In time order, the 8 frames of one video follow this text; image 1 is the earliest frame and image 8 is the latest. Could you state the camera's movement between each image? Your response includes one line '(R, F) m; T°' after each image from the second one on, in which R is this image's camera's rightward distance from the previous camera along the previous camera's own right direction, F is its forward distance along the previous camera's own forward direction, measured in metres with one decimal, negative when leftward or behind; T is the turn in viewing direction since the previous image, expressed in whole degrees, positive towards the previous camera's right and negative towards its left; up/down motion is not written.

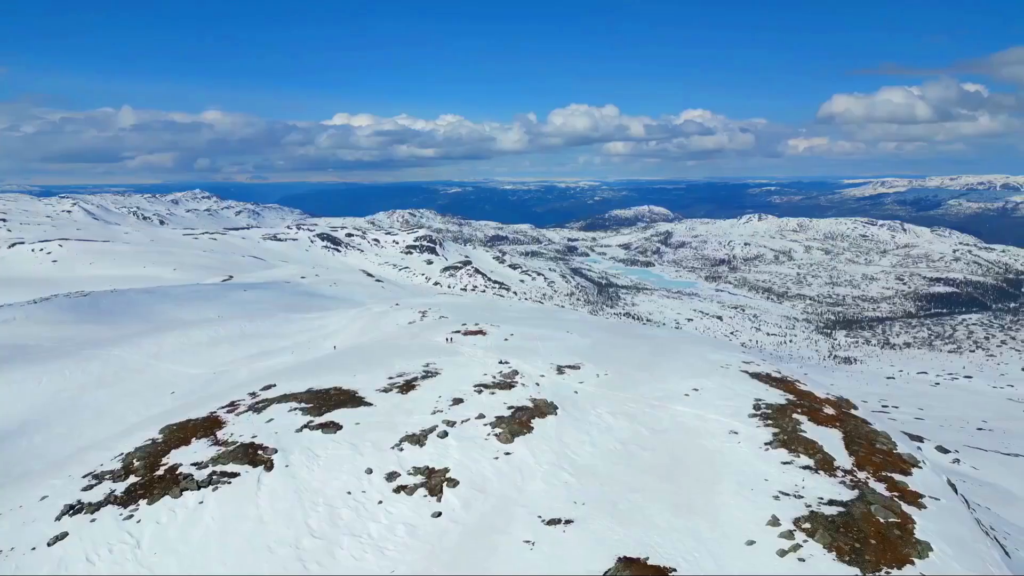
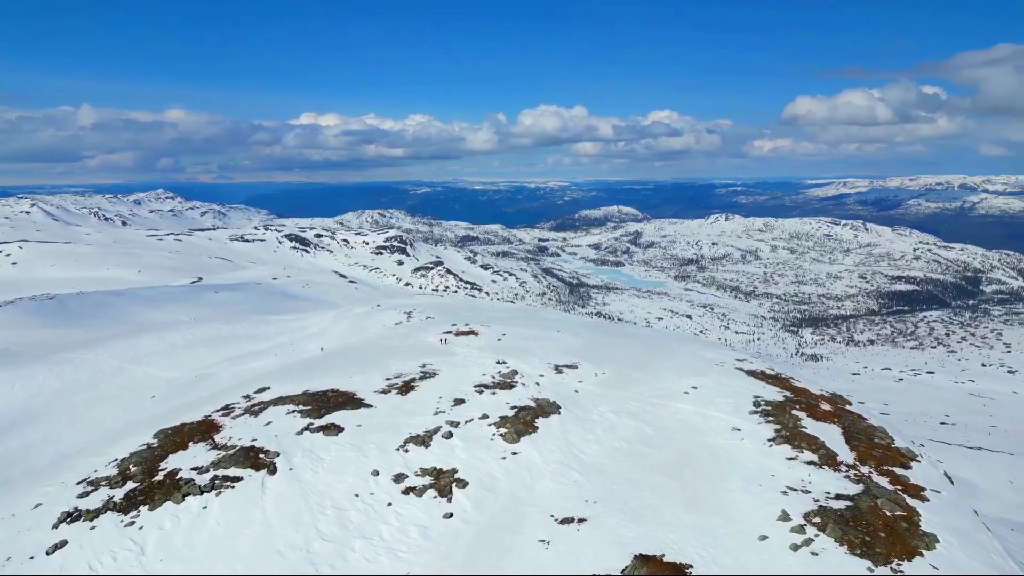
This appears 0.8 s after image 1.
(-1.1, +0.1) m; +1°
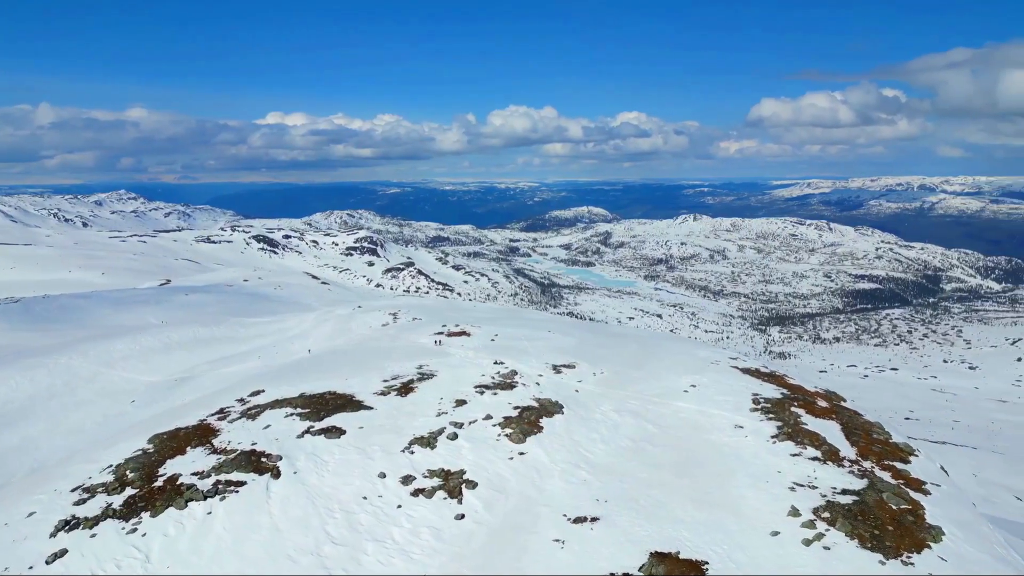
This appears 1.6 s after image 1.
(-1.1, +0.1) m; +1°
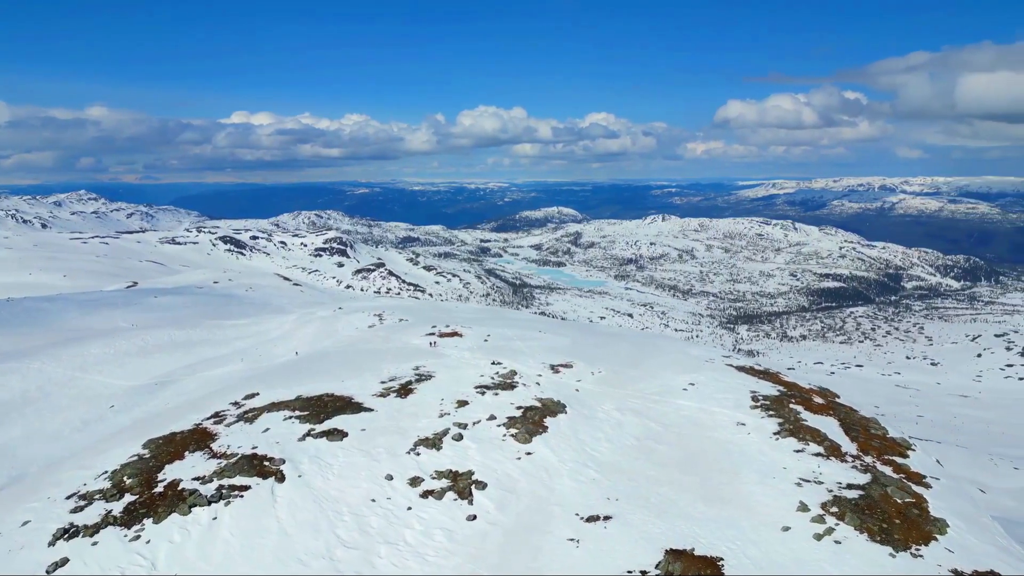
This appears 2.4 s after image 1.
(-1.1, +0.1) m; +1°
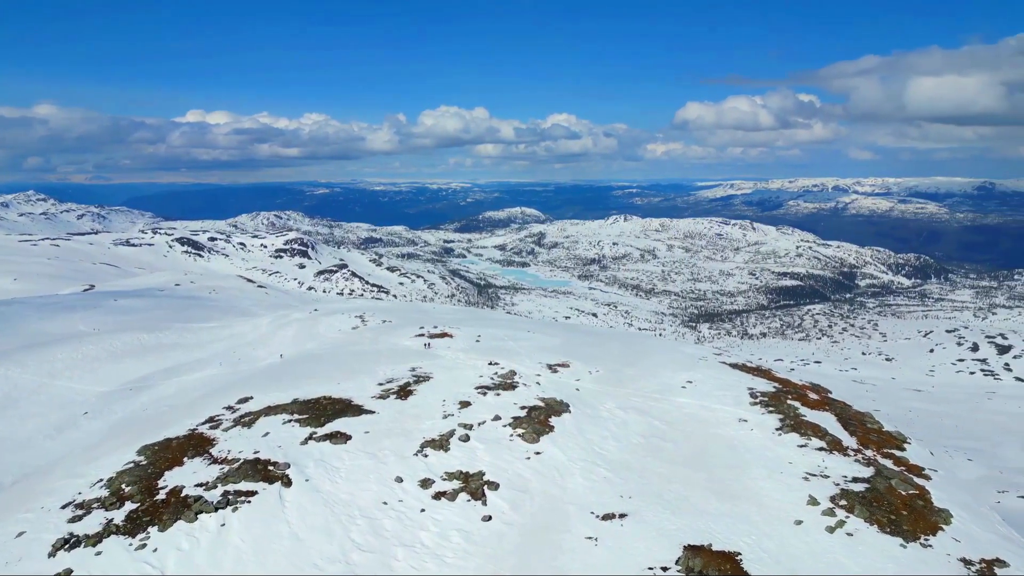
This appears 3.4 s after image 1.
(-1.3, +0.1) m; +2°
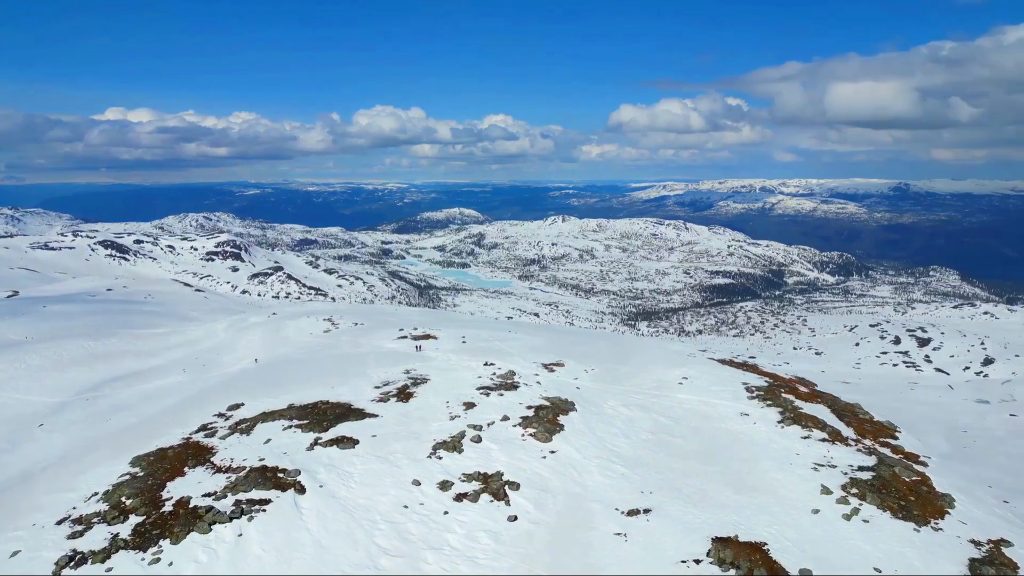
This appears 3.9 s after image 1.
(-2.2, 0.0) m; +3°
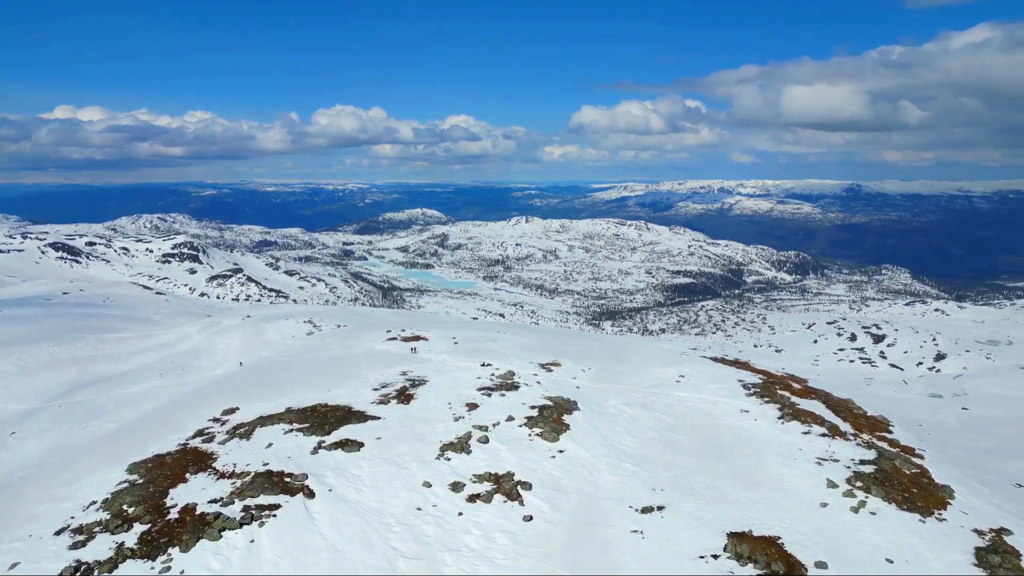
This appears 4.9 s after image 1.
(-1.3, -0.1) m; +2°
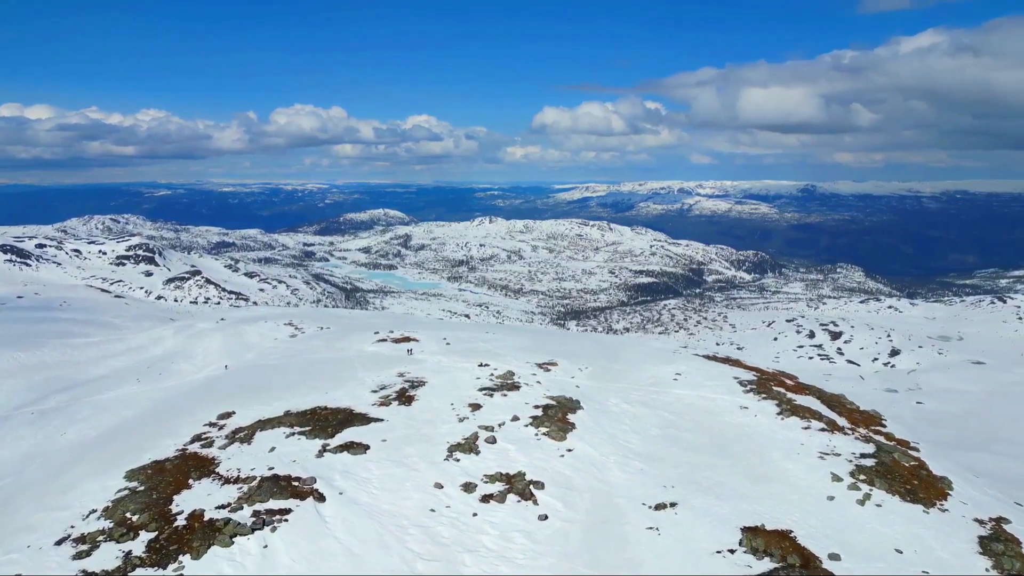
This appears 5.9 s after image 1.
(-1.3, -0.1) m; +2°
